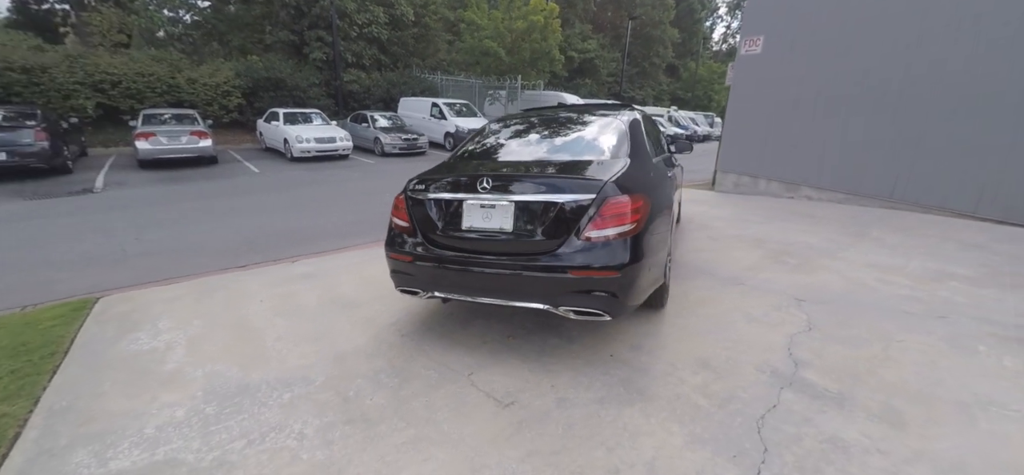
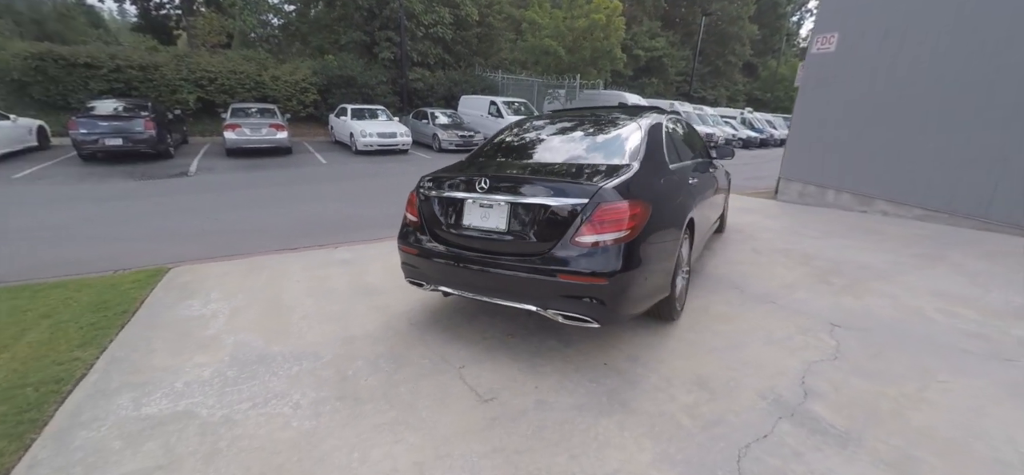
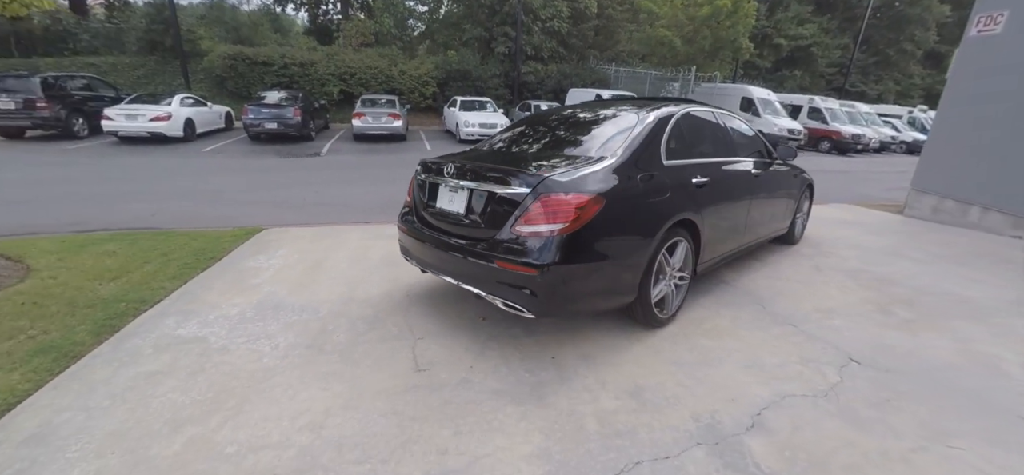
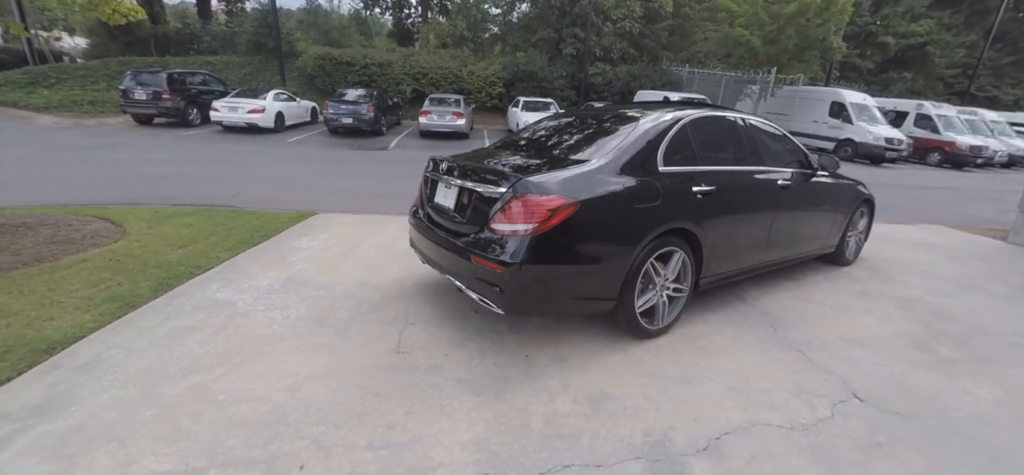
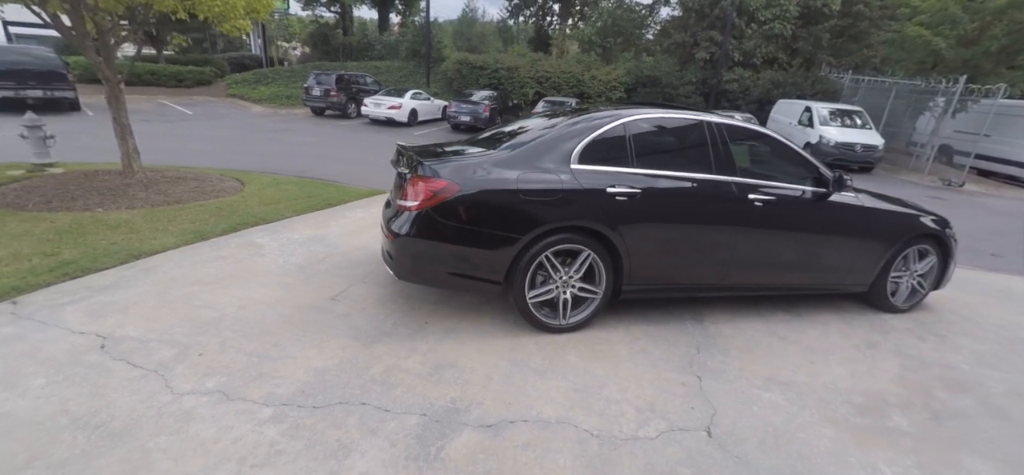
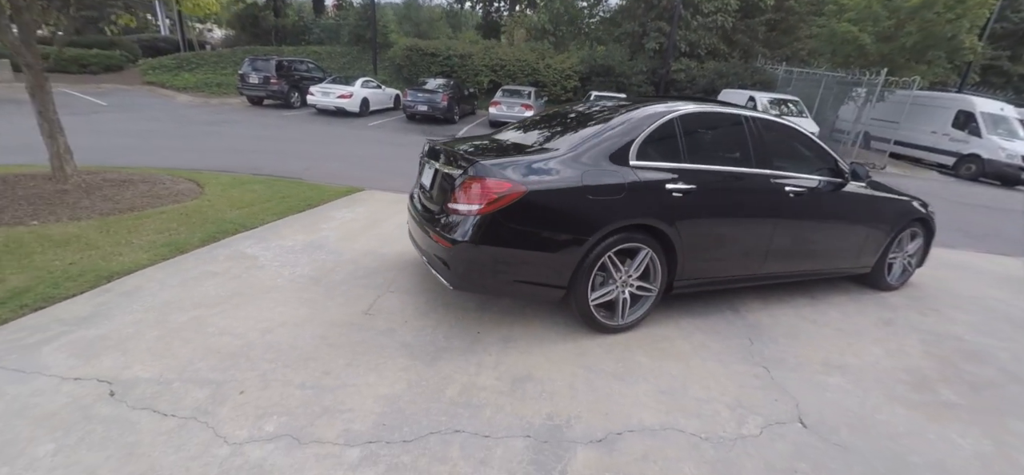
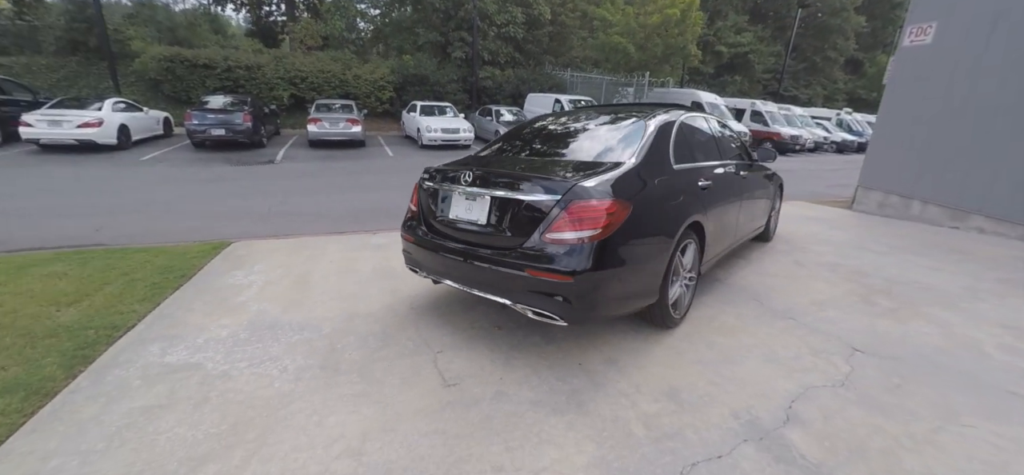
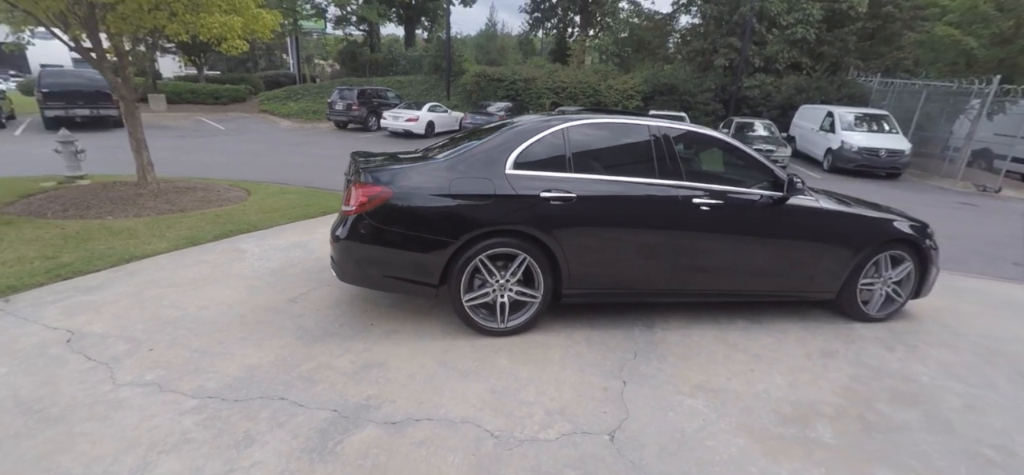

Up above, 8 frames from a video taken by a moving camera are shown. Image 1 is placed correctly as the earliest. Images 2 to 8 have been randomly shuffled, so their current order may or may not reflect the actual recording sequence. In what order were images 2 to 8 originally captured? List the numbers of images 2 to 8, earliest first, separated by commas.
2, 7, 3, 4, 6, 5, 8
